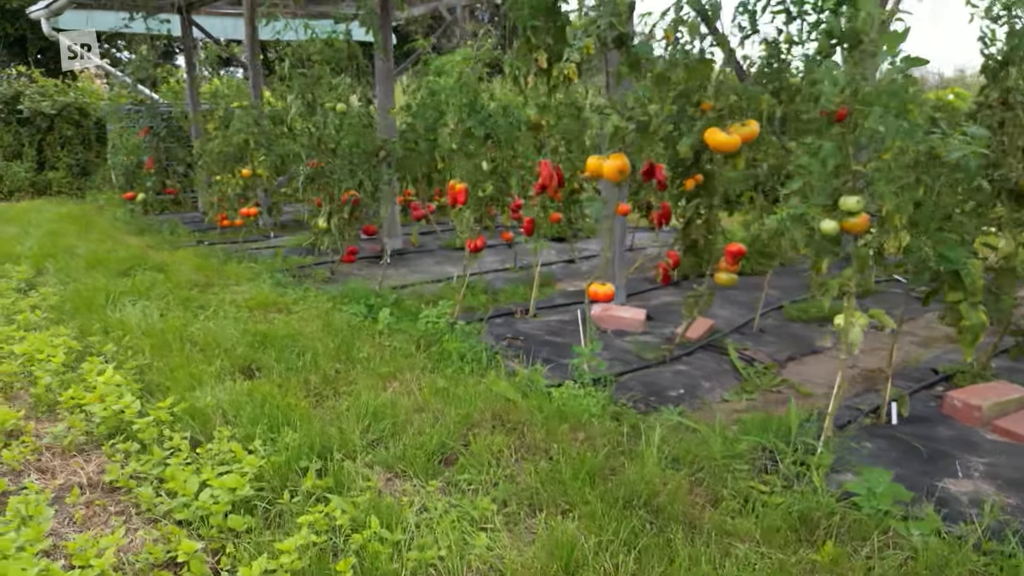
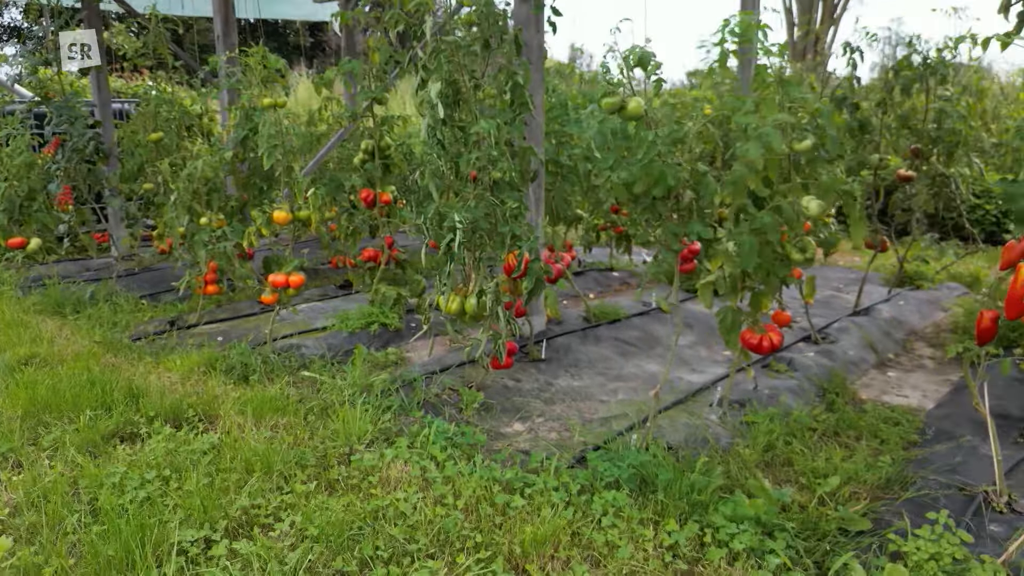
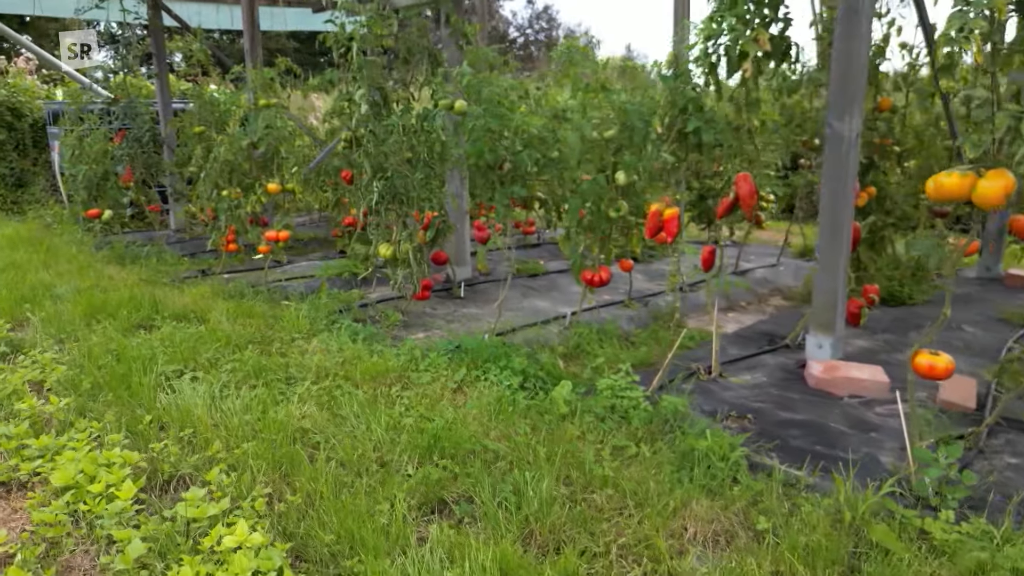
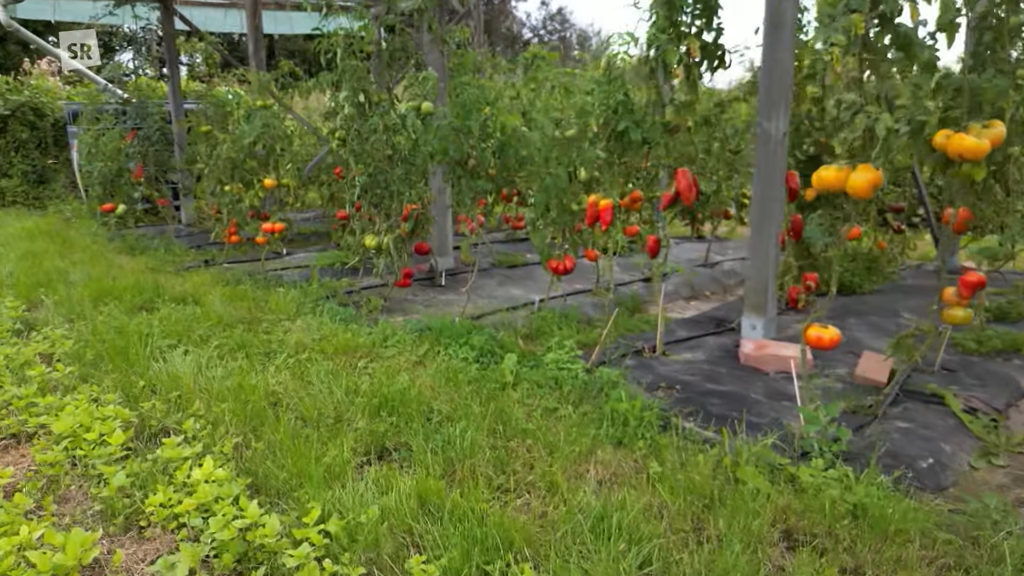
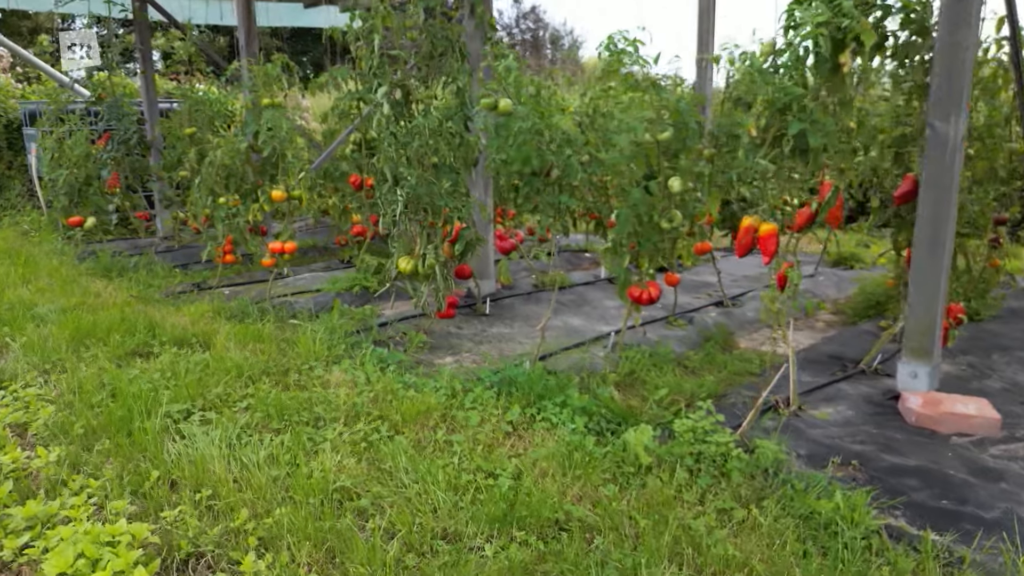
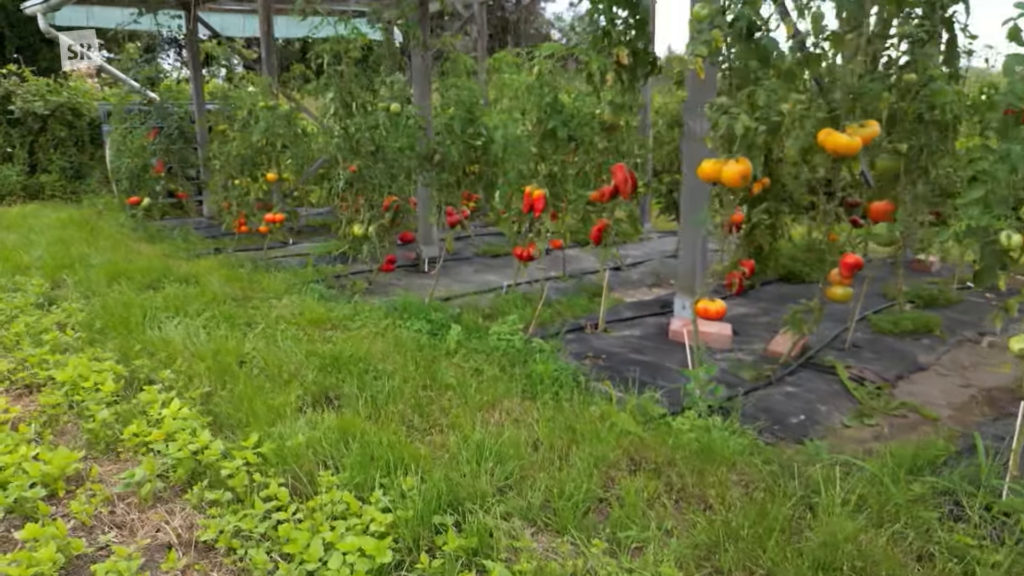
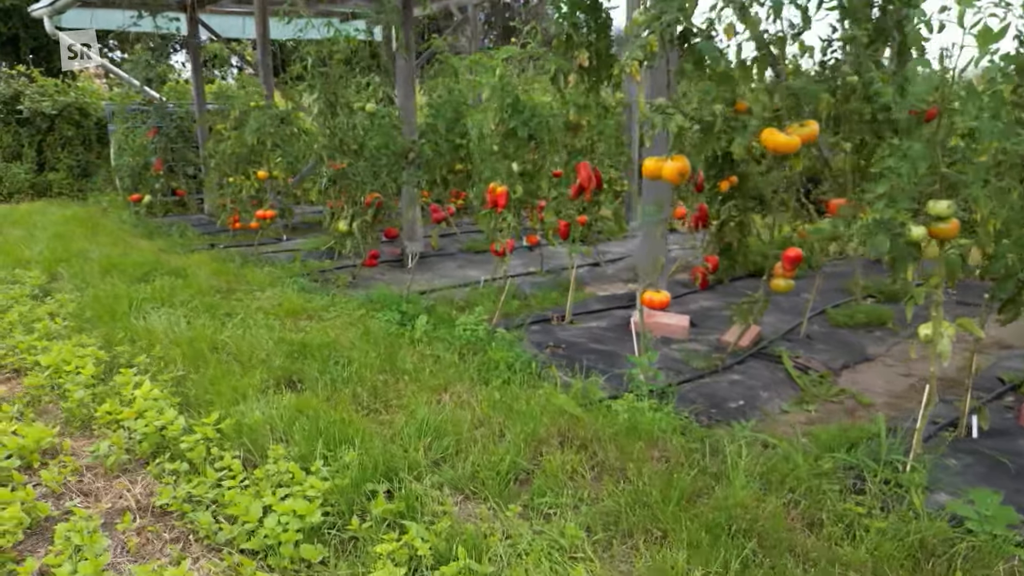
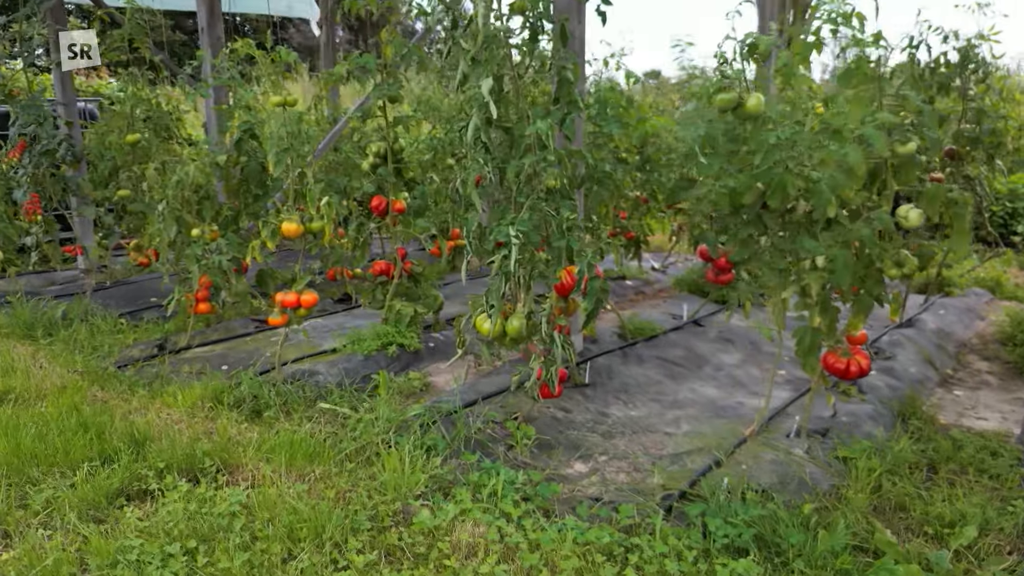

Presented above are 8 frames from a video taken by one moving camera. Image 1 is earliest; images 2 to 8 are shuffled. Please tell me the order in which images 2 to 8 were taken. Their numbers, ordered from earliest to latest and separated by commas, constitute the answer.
7, 6, 4, 3, 5, 2, 8
